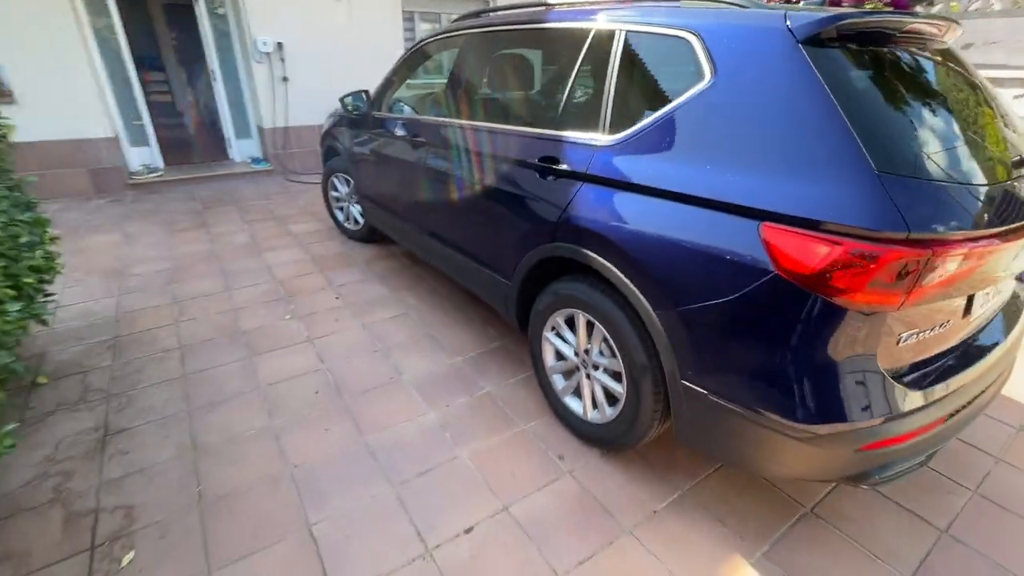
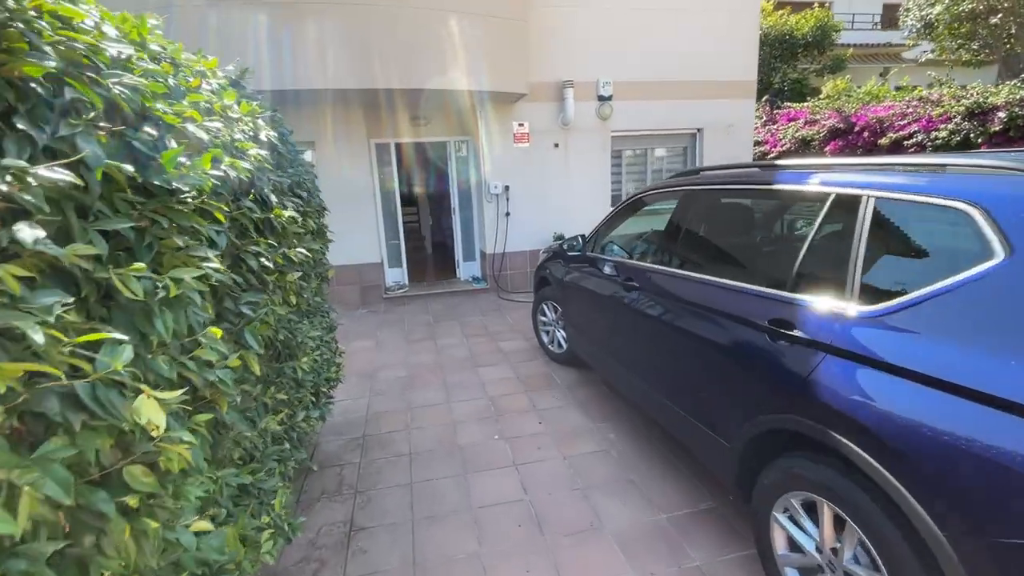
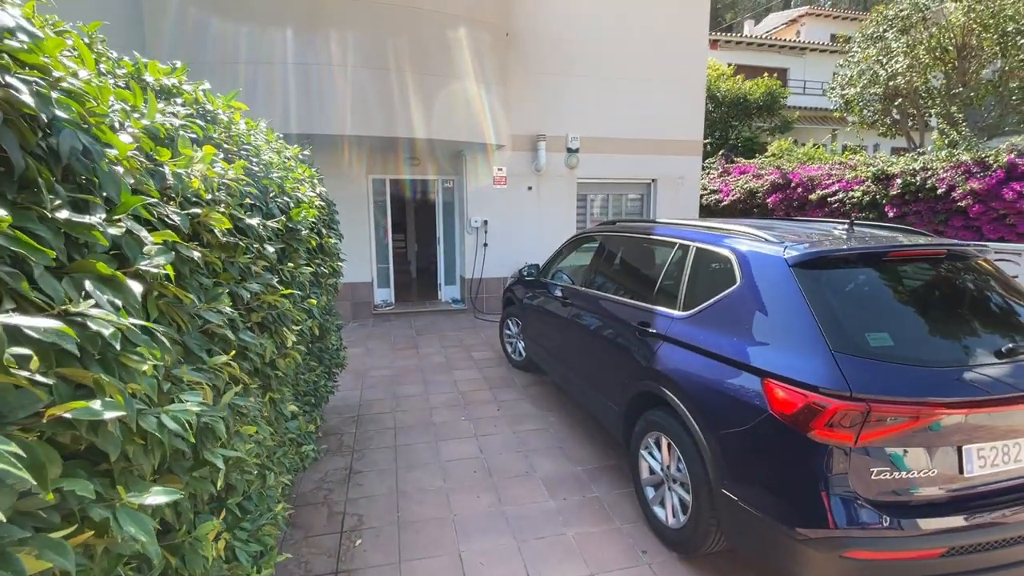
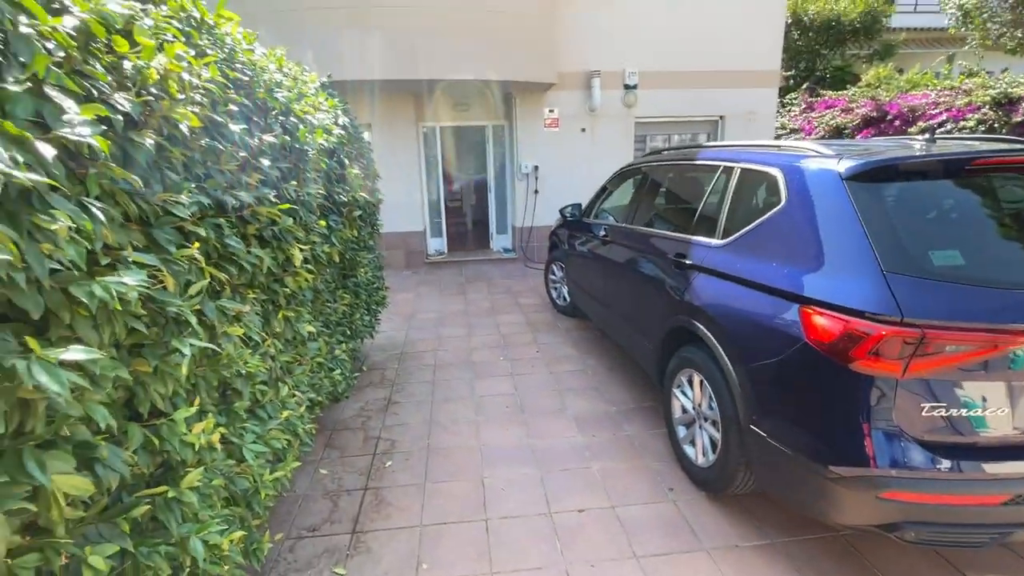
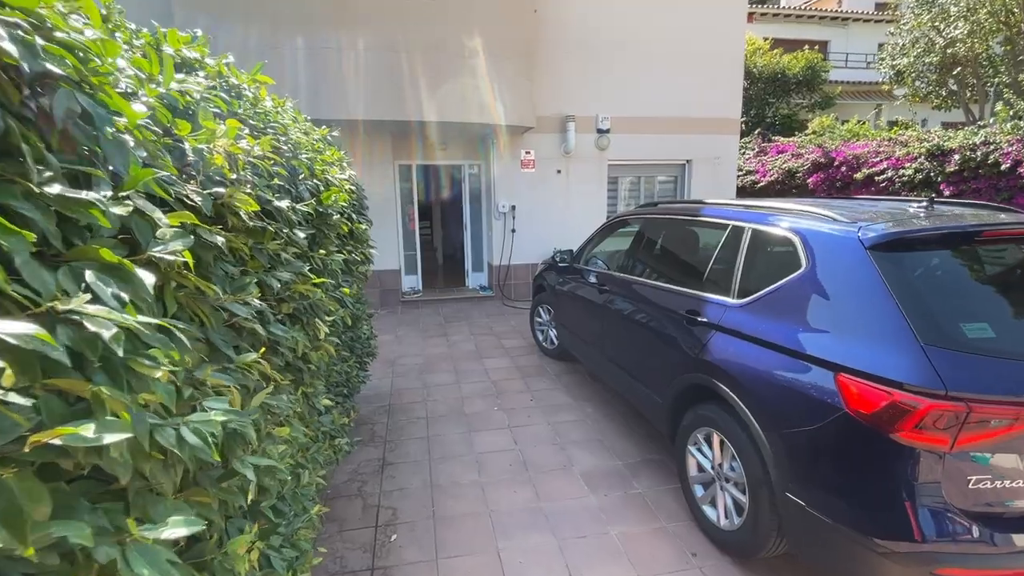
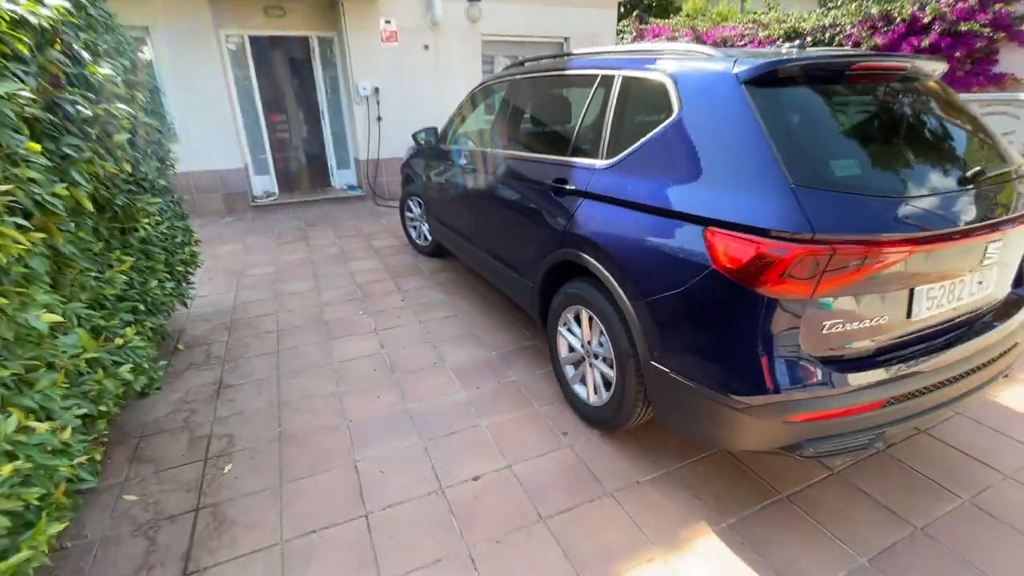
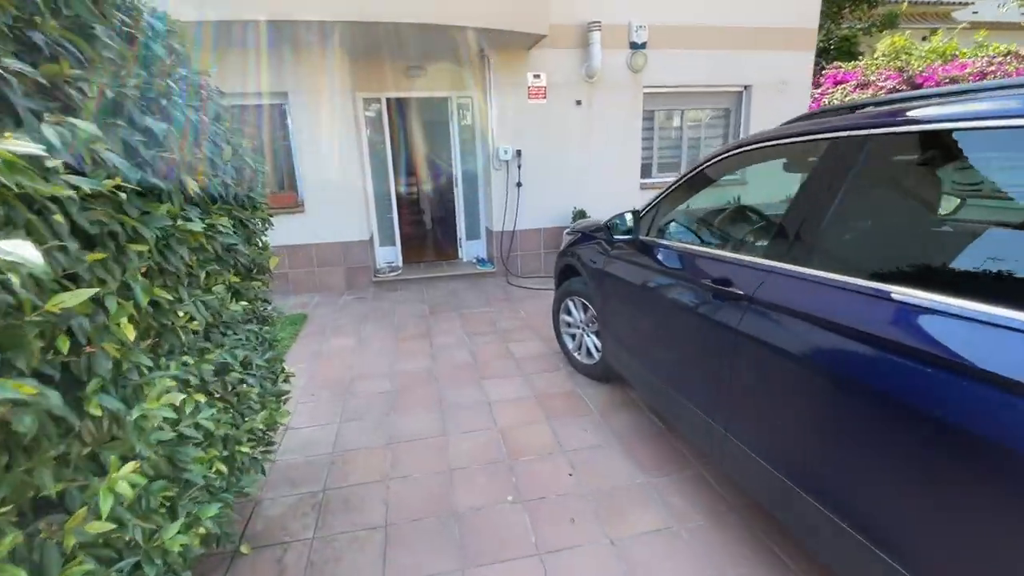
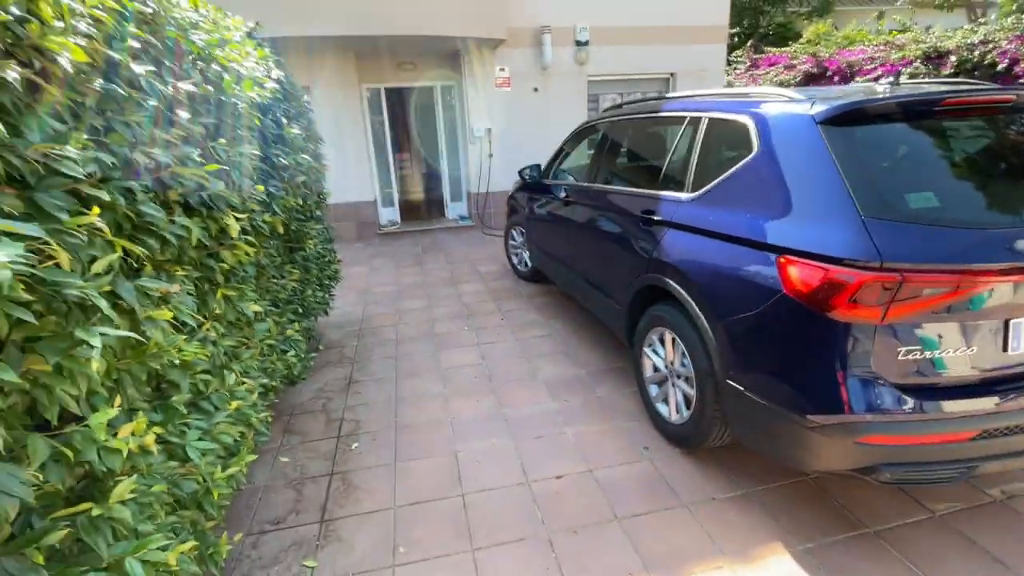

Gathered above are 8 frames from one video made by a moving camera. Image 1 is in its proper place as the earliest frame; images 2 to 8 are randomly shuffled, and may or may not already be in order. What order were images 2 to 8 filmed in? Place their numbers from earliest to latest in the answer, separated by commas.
6, 8, 4, 3, 5, 2, 7
